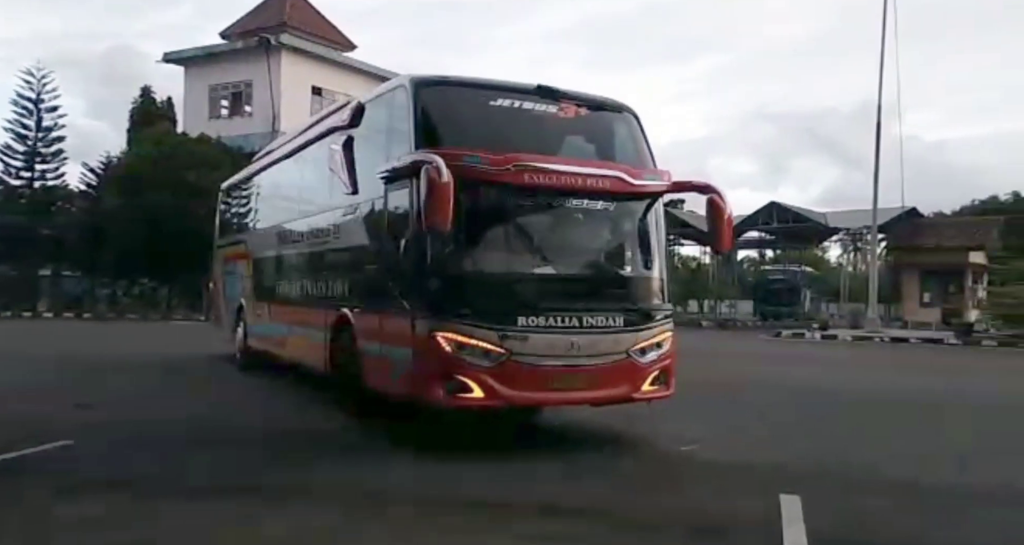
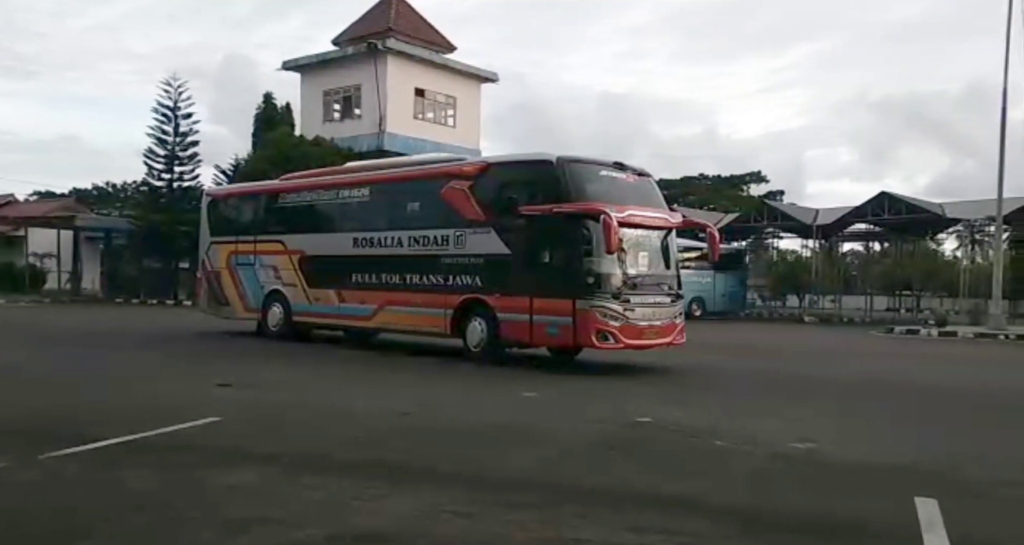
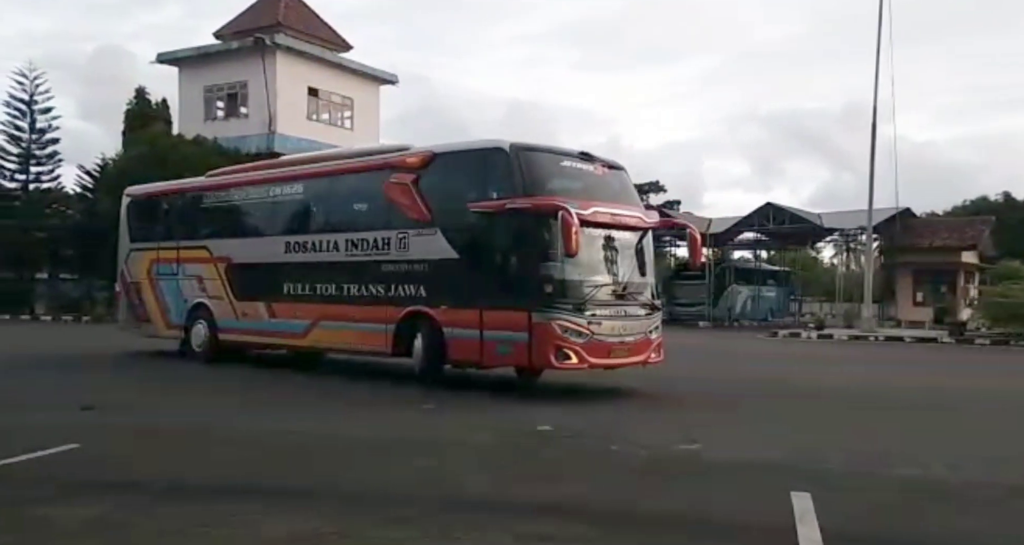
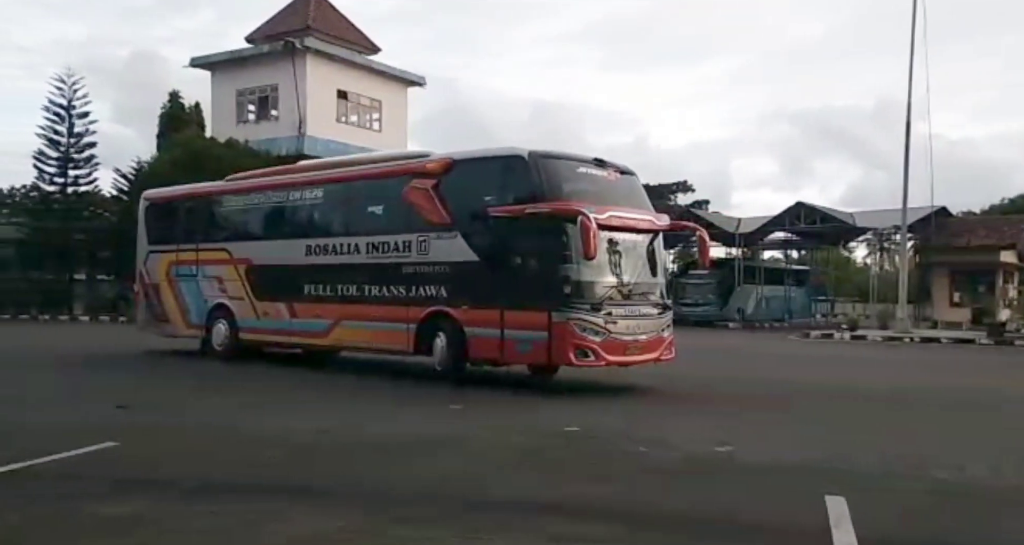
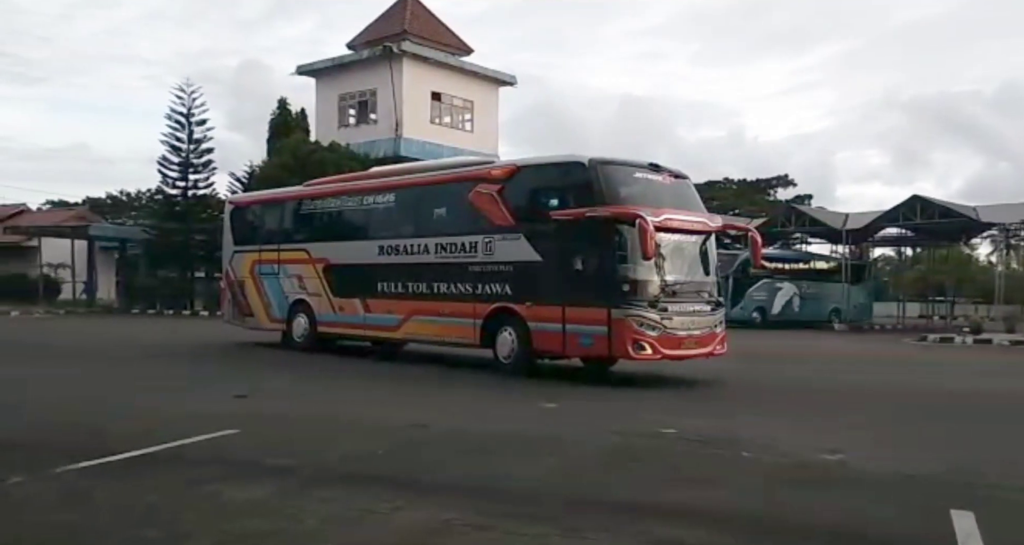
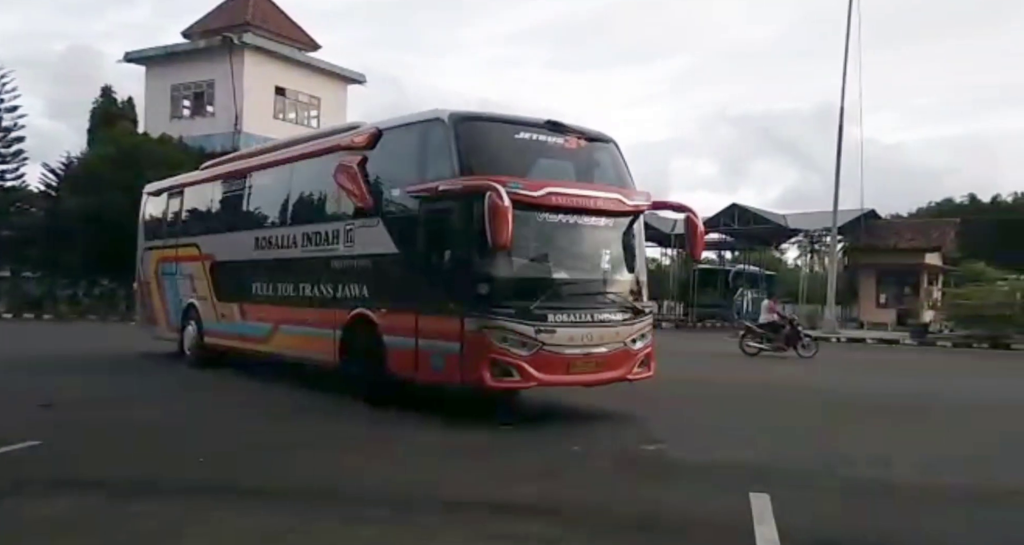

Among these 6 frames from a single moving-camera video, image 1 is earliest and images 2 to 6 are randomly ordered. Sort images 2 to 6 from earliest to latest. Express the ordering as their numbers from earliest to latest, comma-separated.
6, 3, 4, 5, 2
